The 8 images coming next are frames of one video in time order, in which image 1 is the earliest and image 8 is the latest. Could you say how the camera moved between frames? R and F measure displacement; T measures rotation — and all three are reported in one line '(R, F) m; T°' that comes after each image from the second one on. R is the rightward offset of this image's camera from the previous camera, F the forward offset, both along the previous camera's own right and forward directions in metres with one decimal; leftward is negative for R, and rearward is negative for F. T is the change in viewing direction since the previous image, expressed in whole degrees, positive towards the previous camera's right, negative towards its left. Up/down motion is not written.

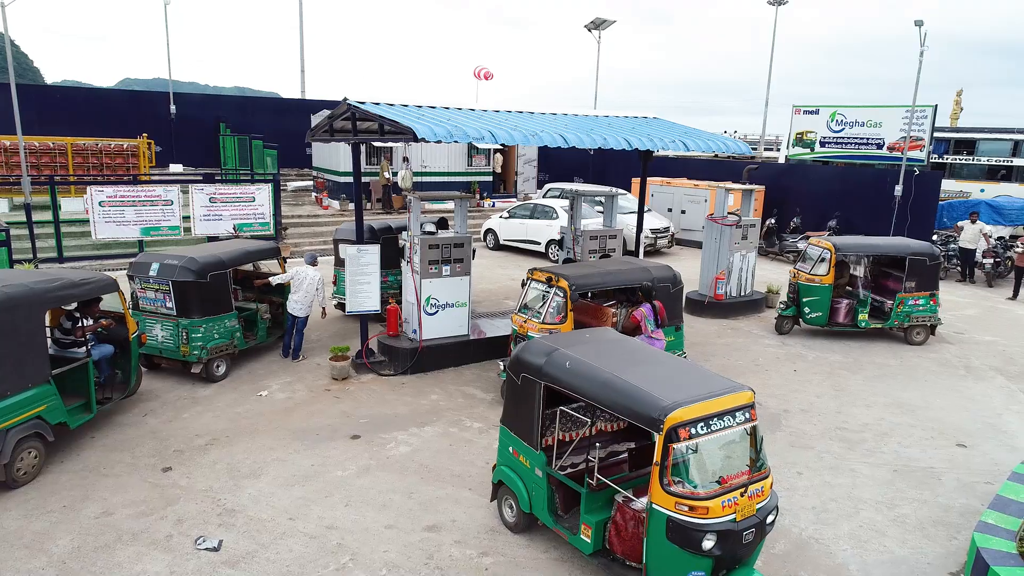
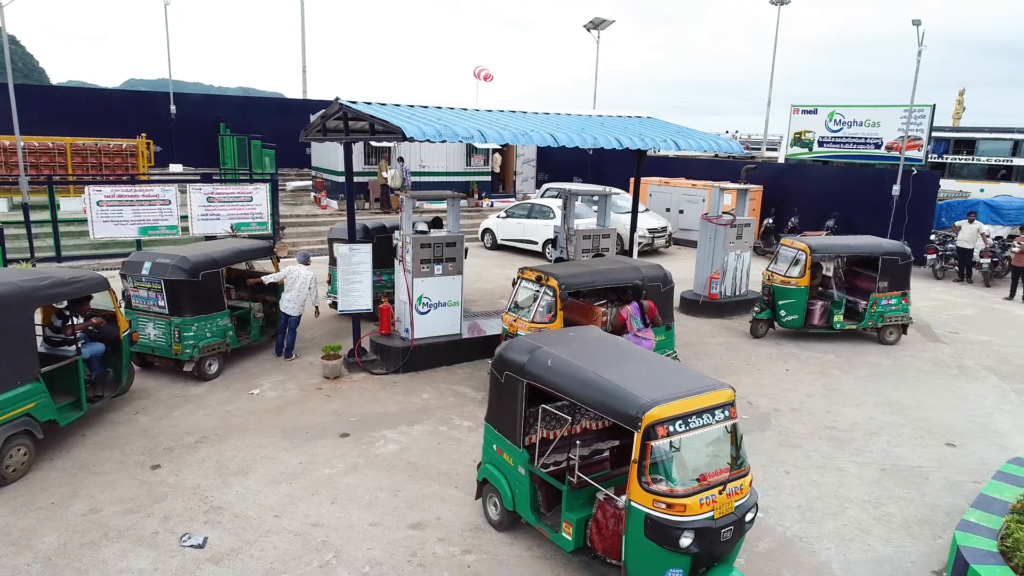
(+0.2, 0.0) m; 0°
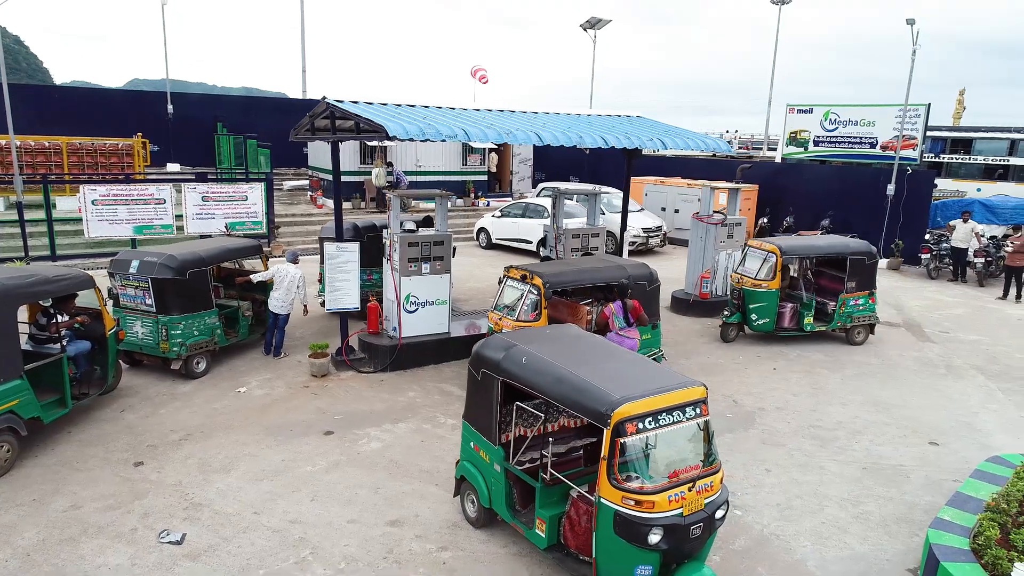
(+0.2, 0.0) m; 0°
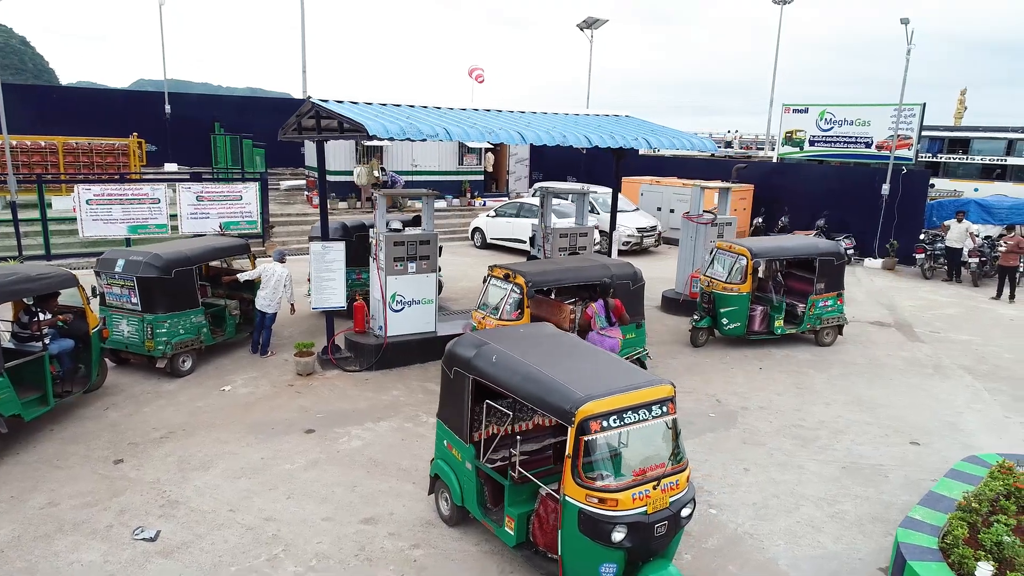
(+0.3, 0.0) m; 0°
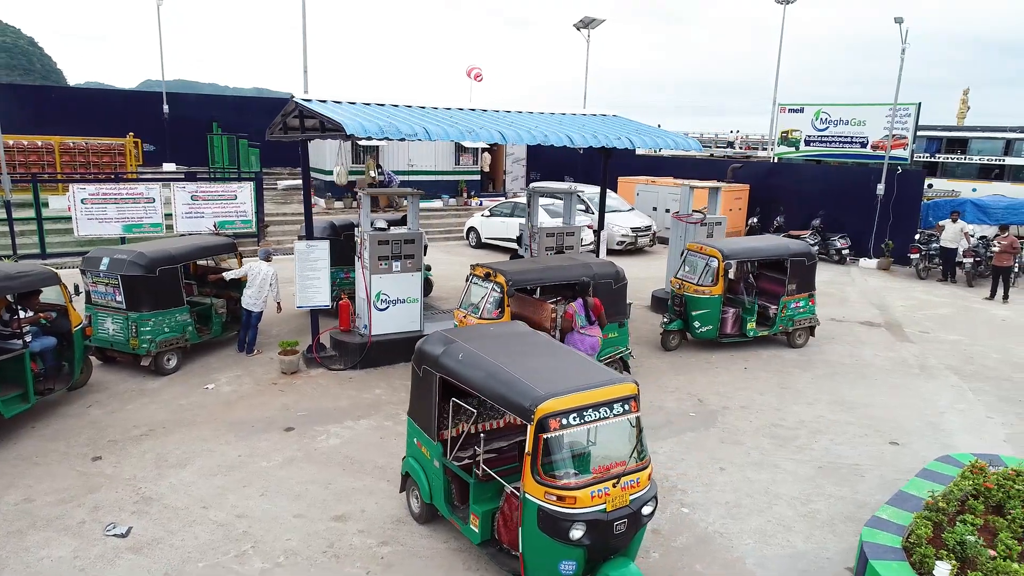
(+0.3, 0.0) m; 0°
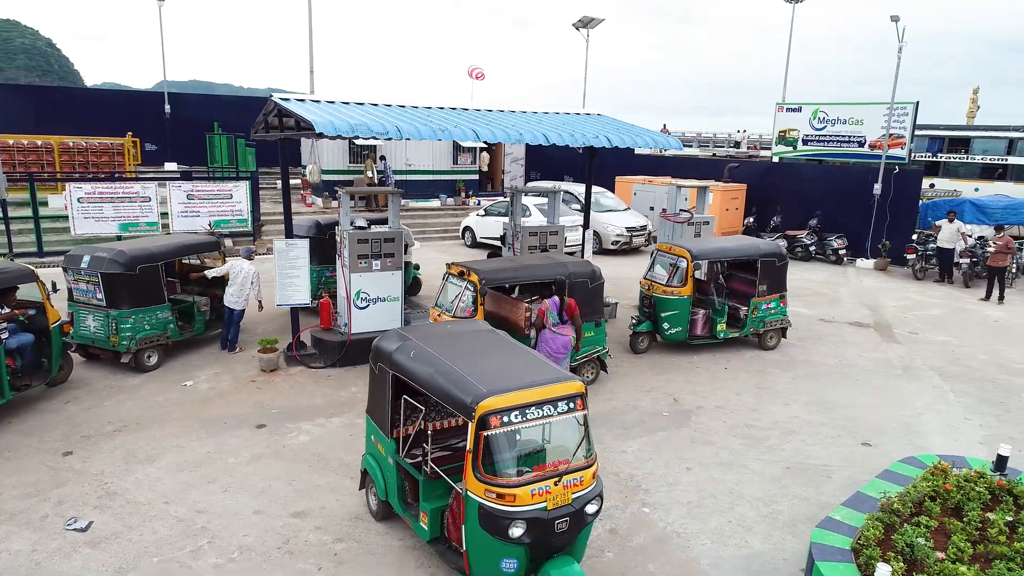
(+0.5, 0.0) m; -1°
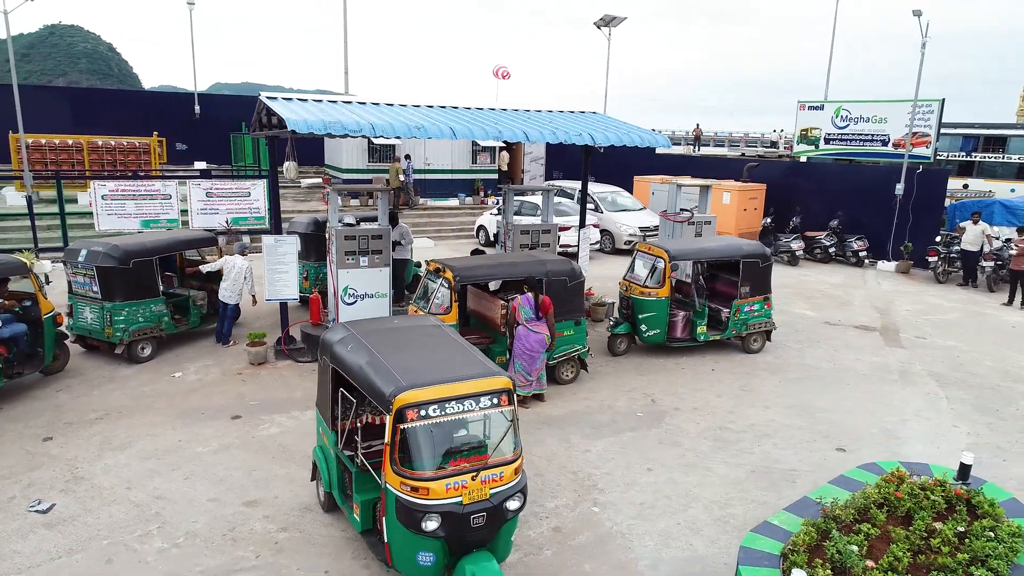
(+0.8, 0.0) m; -3°
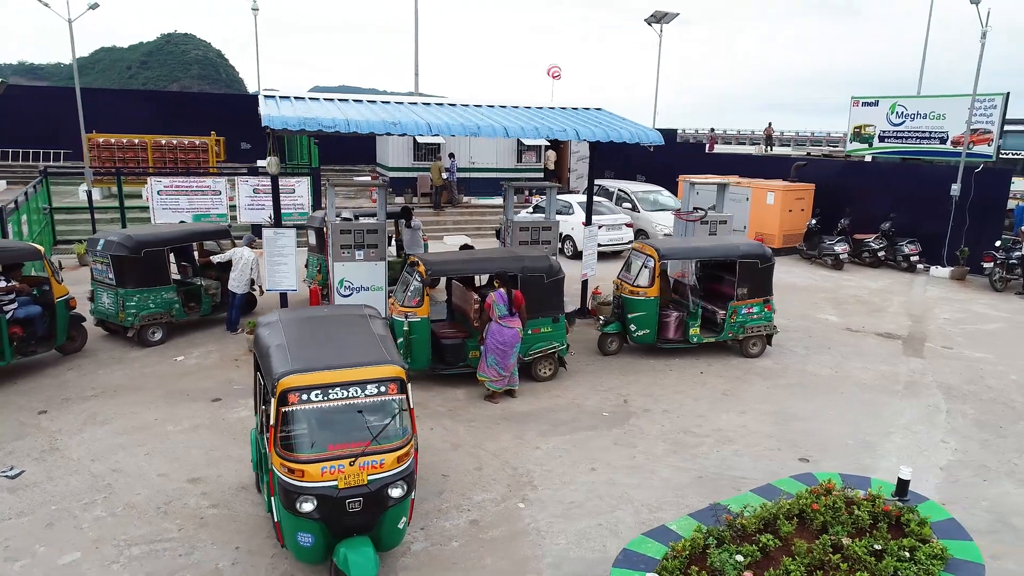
(+1.4, +0.1) m; -7°
